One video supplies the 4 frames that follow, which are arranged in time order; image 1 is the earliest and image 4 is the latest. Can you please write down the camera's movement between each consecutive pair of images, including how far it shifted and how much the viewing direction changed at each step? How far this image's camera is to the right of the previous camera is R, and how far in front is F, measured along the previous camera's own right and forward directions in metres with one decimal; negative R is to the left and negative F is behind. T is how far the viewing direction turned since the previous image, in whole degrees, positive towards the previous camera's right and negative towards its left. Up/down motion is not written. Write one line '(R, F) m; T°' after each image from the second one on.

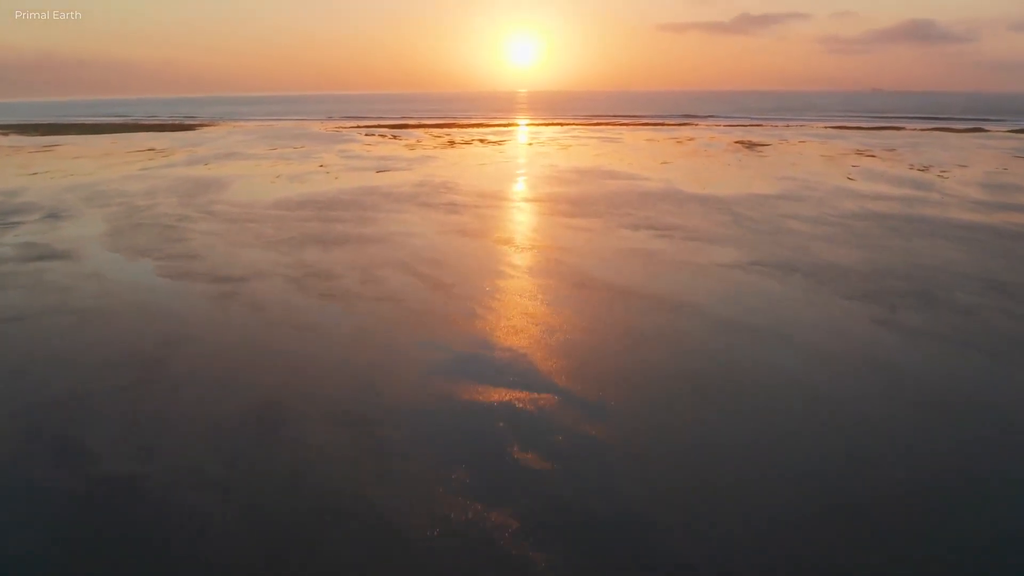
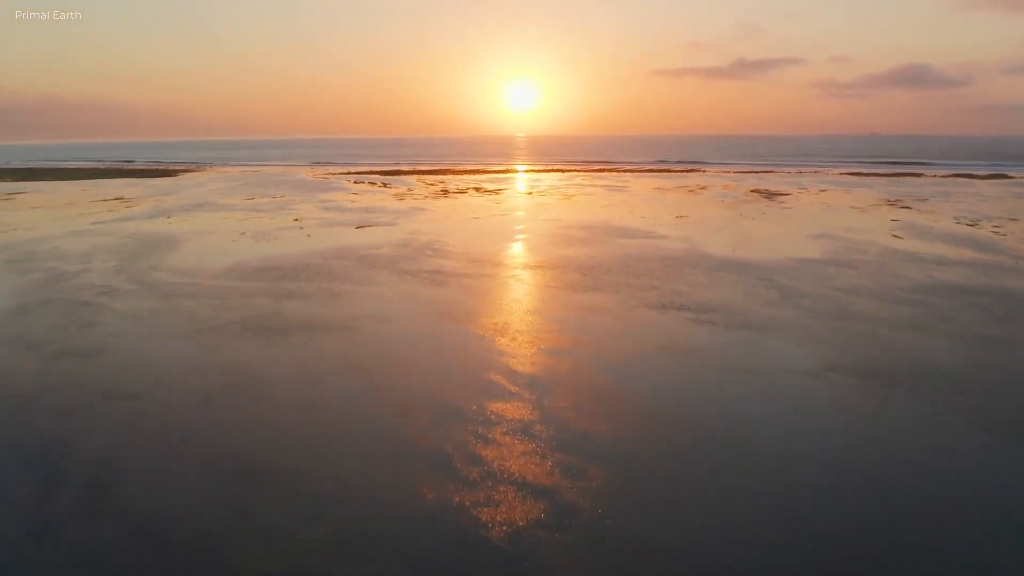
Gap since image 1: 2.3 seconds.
(0.0, +2.6) m; 0°
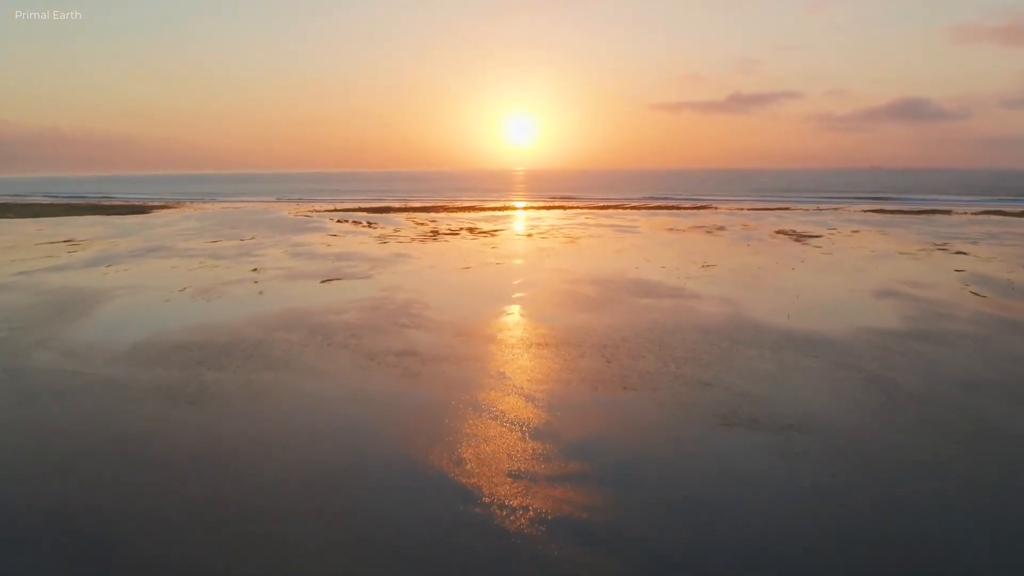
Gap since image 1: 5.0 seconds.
(0.0, +3.1) m; 0°
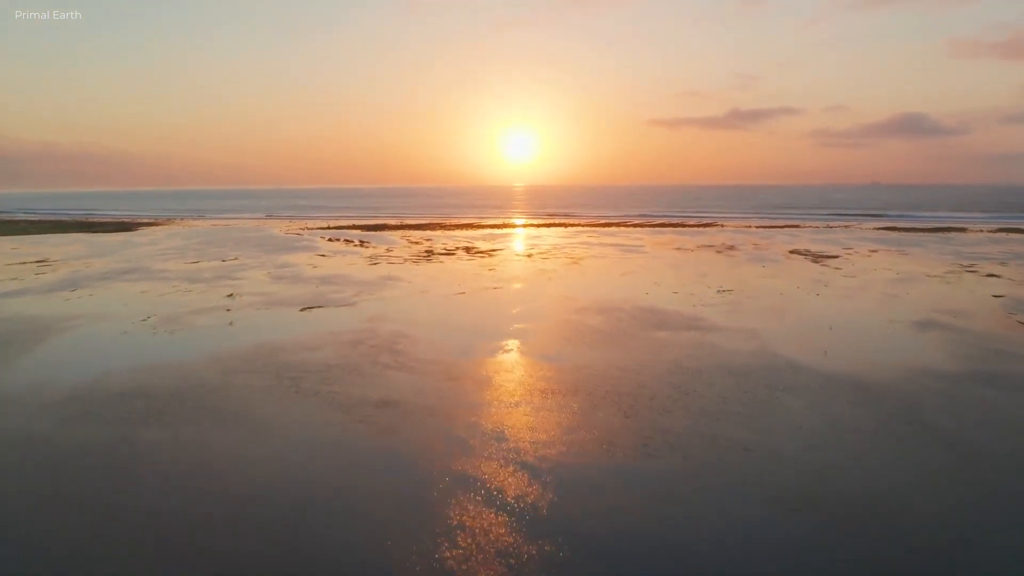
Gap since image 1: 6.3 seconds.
(0.0, +1.4) m; 0°
